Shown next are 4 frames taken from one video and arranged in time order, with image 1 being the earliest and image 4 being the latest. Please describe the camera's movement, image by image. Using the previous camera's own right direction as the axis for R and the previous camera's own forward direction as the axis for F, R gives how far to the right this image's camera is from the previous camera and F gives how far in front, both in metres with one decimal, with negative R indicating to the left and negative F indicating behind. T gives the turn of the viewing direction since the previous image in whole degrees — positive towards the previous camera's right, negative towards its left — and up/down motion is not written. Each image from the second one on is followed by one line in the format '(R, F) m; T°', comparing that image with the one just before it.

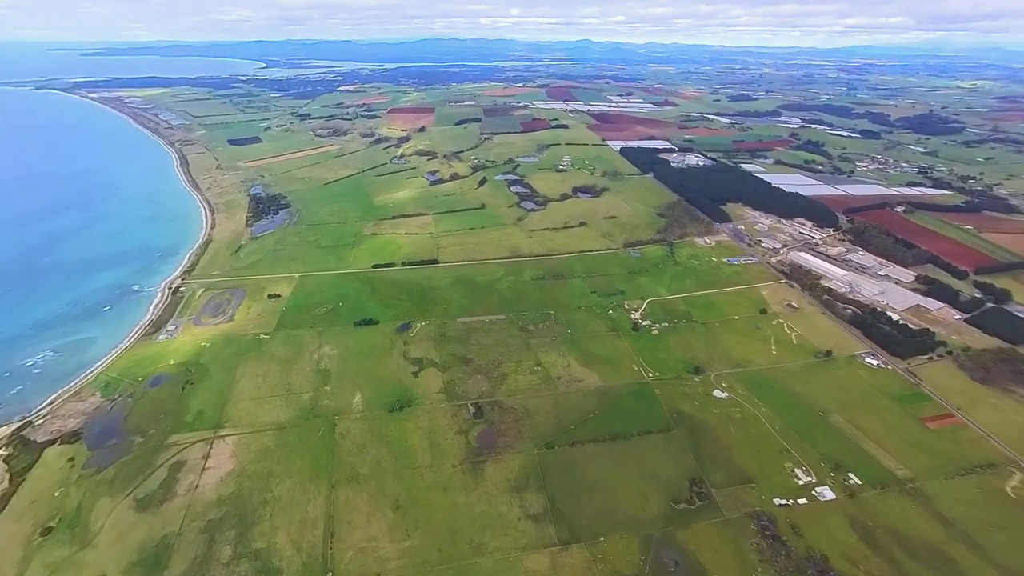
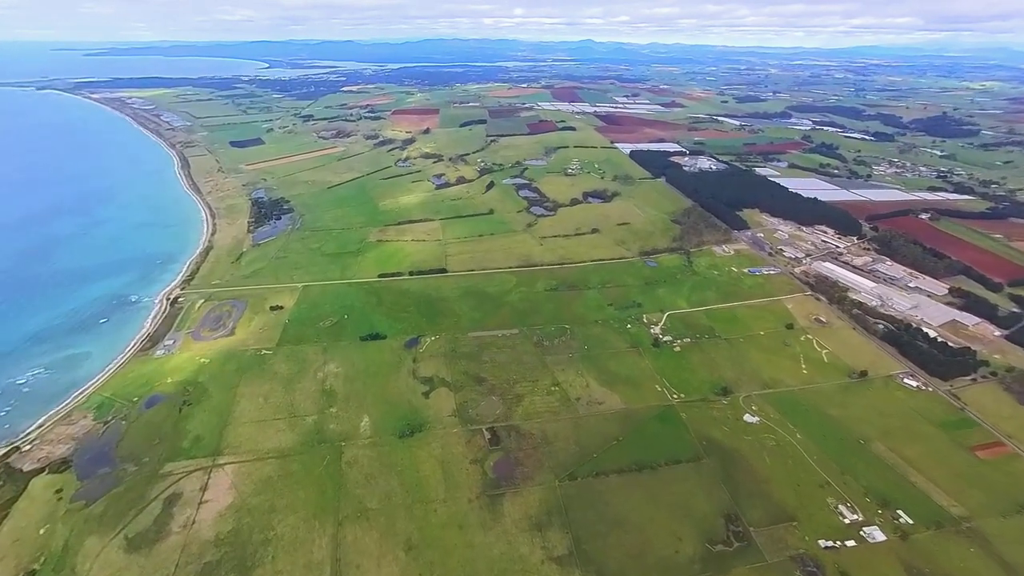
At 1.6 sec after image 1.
(-1.0, +2.1) m; 0°
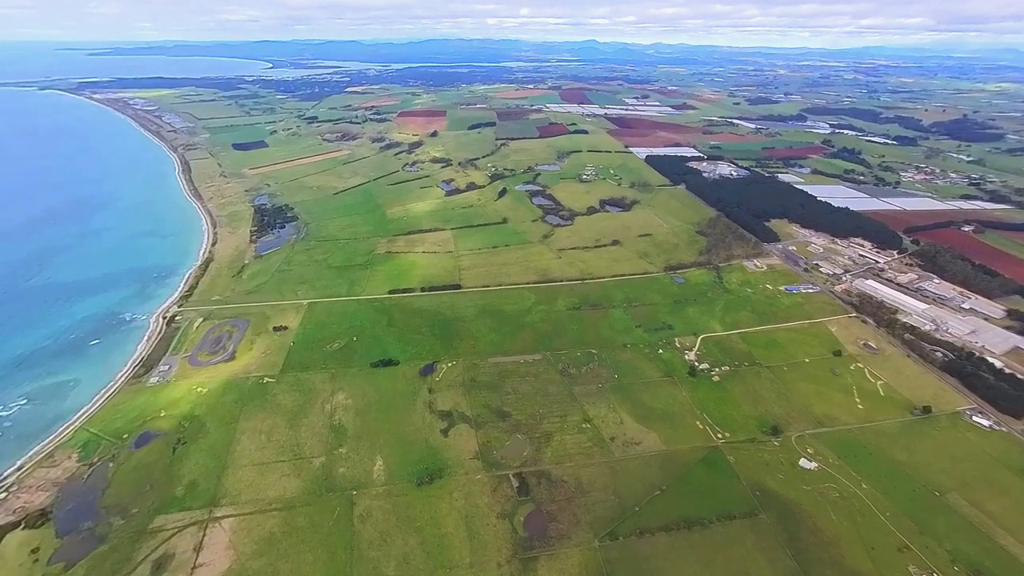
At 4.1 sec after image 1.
(-1.6, +3.3) m; 0°
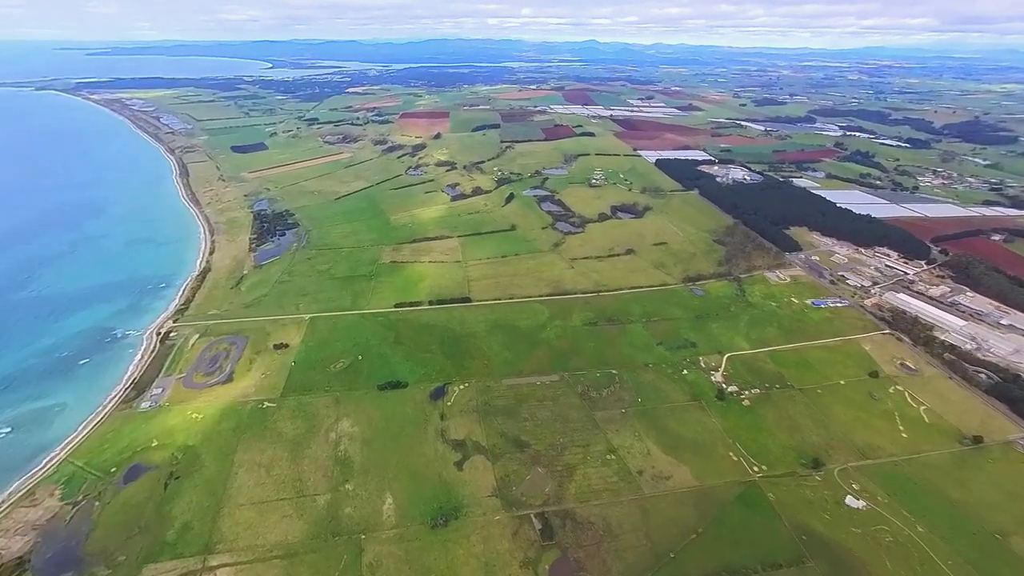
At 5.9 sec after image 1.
(-1.1, +2.3) m; 0°
